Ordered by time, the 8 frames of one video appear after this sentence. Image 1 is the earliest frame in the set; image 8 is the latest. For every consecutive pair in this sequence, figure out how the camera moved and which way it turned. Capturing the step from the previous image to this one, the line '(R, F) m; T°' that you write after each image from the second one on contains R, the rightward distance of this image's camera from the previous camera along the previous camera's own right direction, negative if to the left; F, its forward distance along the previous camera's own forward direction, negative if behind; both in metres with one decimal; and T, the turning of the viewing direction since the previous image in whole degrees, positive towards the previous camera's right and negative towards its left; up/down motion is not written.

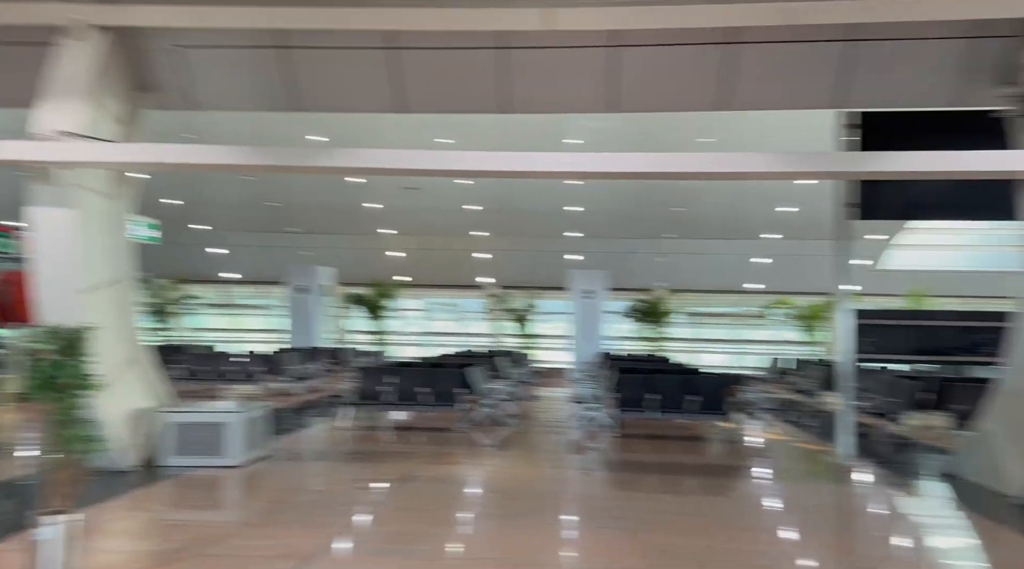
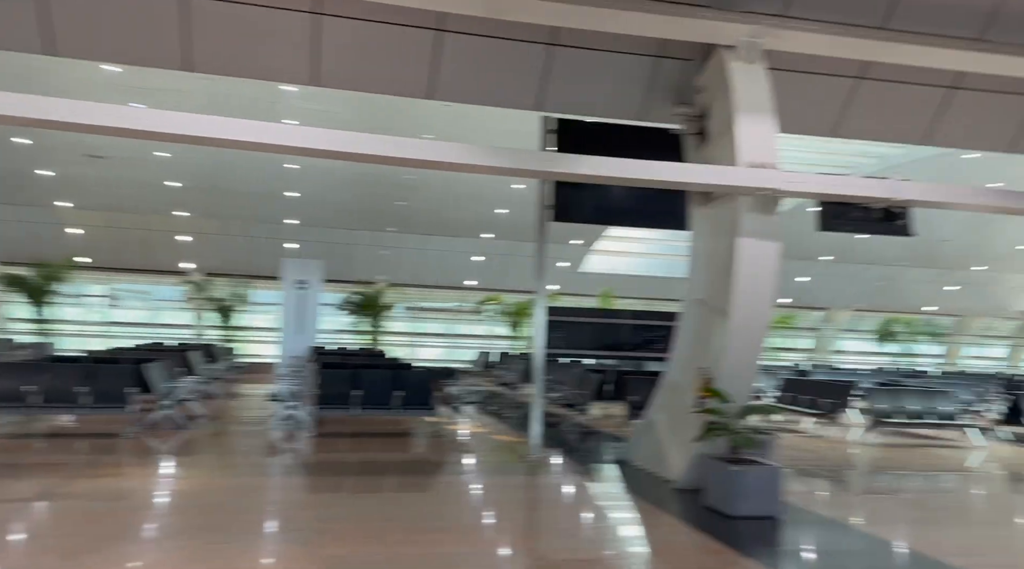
(+0.2, +0.2) m; +20°
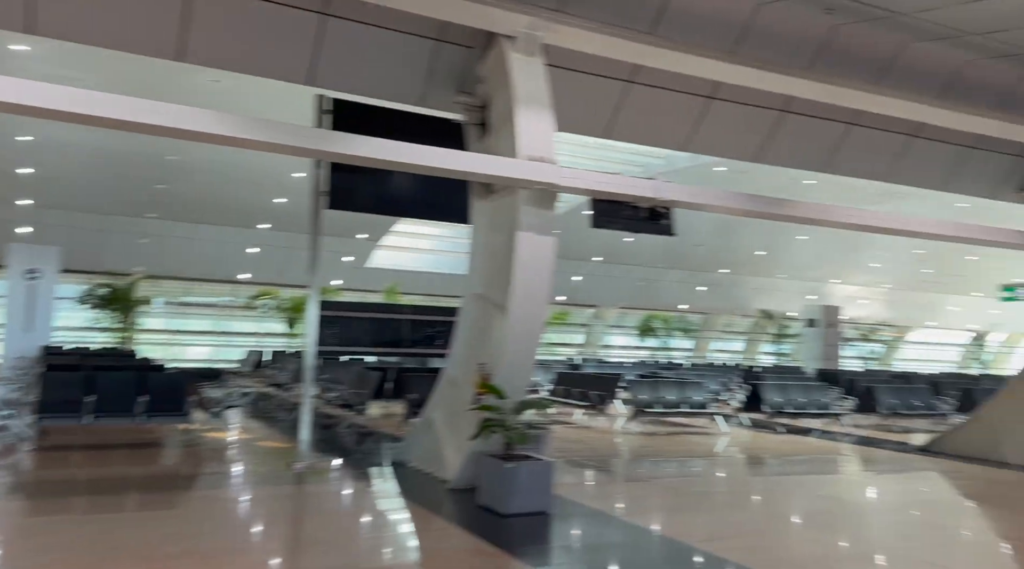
(+0.1, +0.2) m; +15°
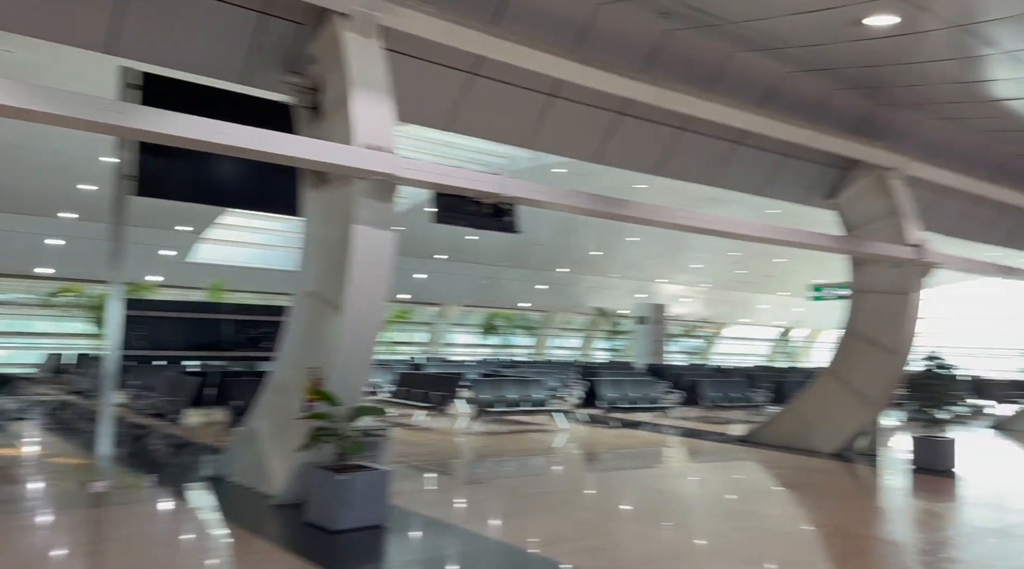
(0.0, +0.2) m; +11°
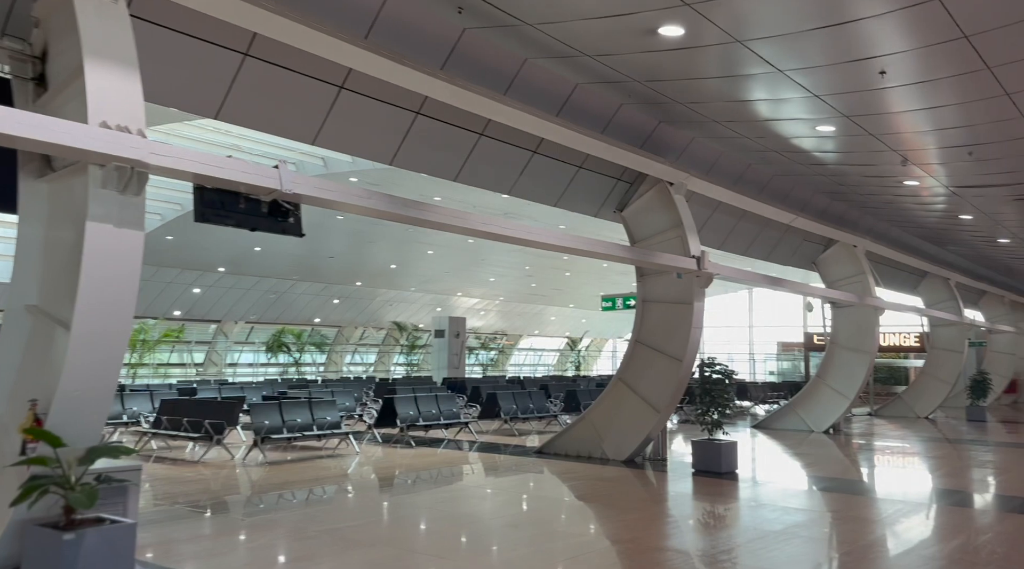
(+0.1, +0.5) m; +14°
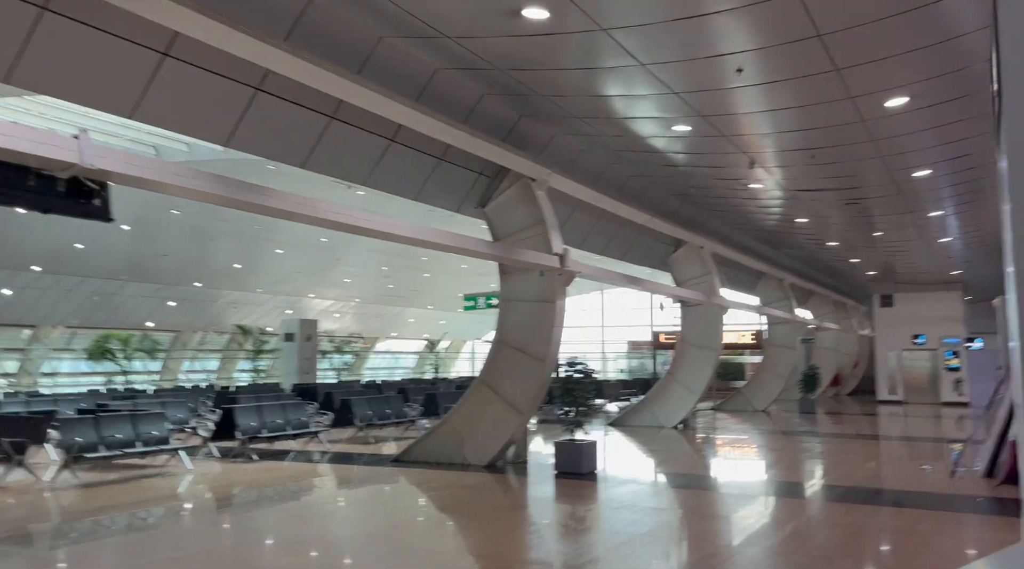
(0.0, +0.5) m; +10°
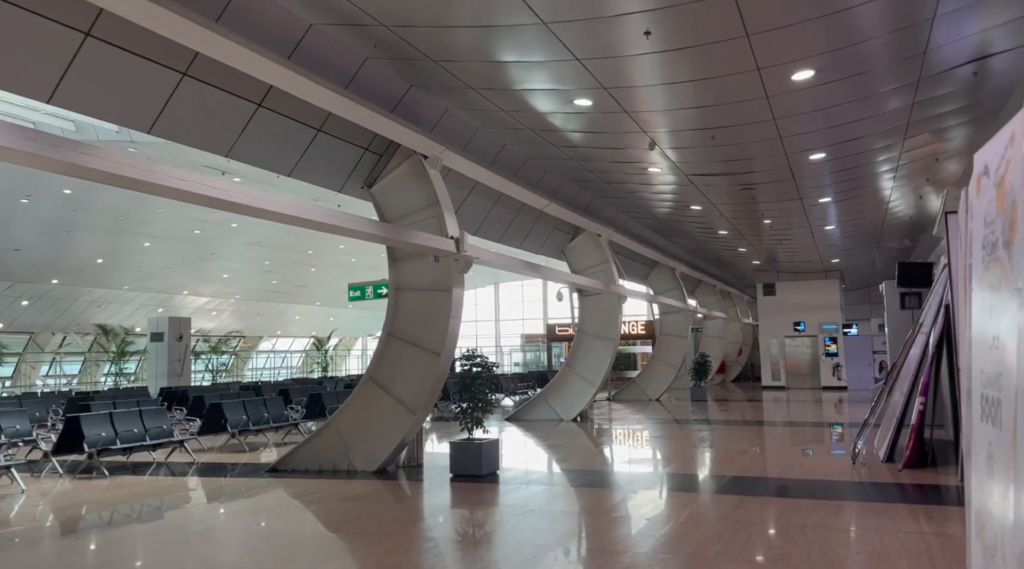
(0.0, +0.8) m; +8°
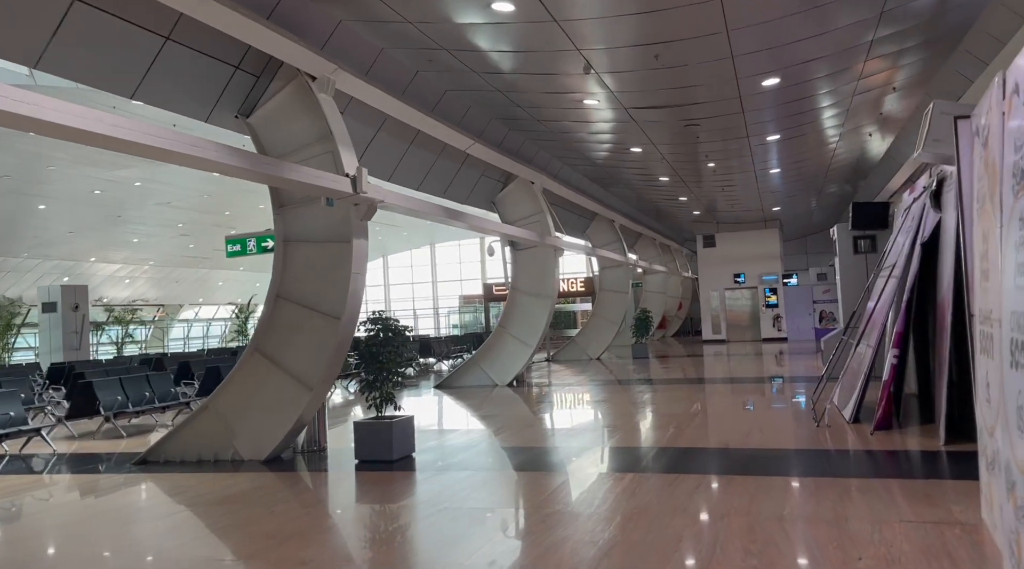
(+0.2, +1.4) m; +4°
